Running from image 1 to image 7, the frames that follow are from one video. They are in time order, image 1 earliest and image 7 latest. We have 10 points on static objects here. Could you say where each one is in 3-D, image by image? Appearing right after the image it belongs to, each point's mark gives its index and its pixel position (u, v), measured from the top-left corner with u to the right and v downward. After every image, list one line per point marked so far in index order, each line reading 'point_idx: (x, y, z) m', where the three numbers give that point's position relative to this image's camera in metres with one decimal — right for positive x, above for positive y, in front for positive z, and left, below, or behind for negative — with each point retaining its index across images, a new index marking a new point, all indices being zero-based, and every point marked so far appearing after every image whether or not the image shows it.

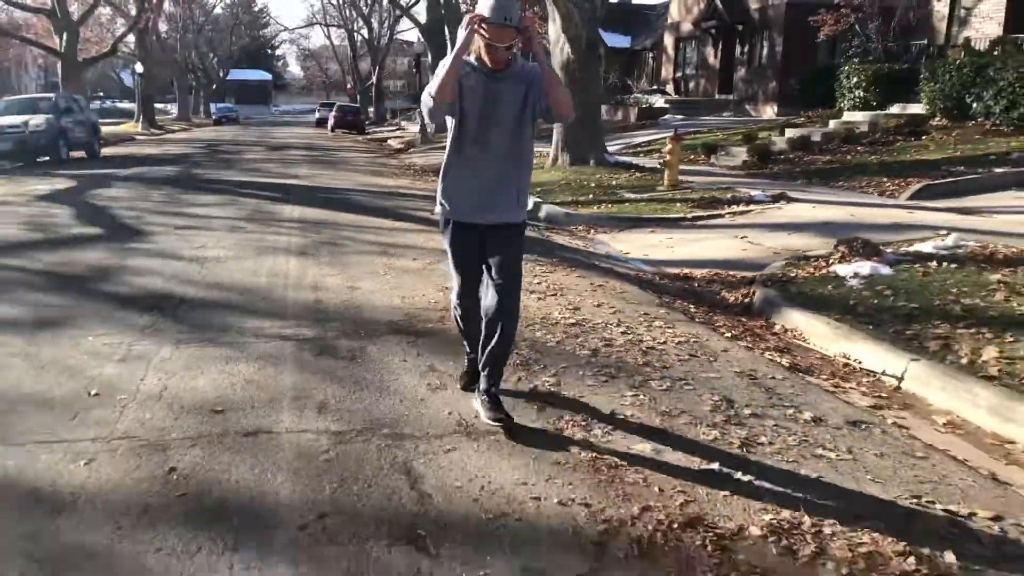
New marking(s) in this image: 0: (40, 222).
0: (-7.0, +1.0, +11.2) m
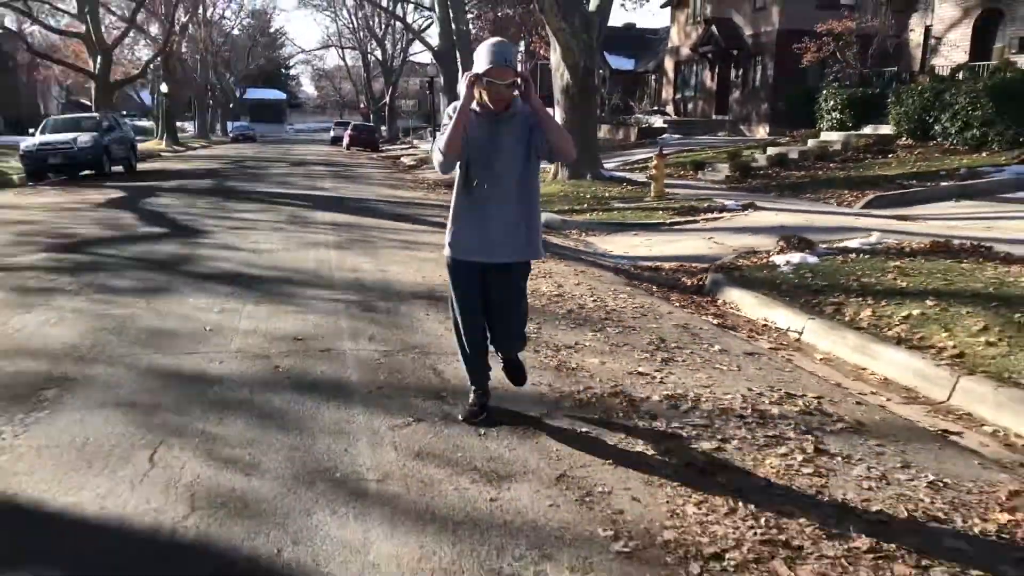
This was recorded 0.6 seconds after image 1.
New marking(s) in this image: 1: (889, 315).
0: (-6.9, +1.1, +13.2) m
1: (+3.5, -0.3, +7.1) m
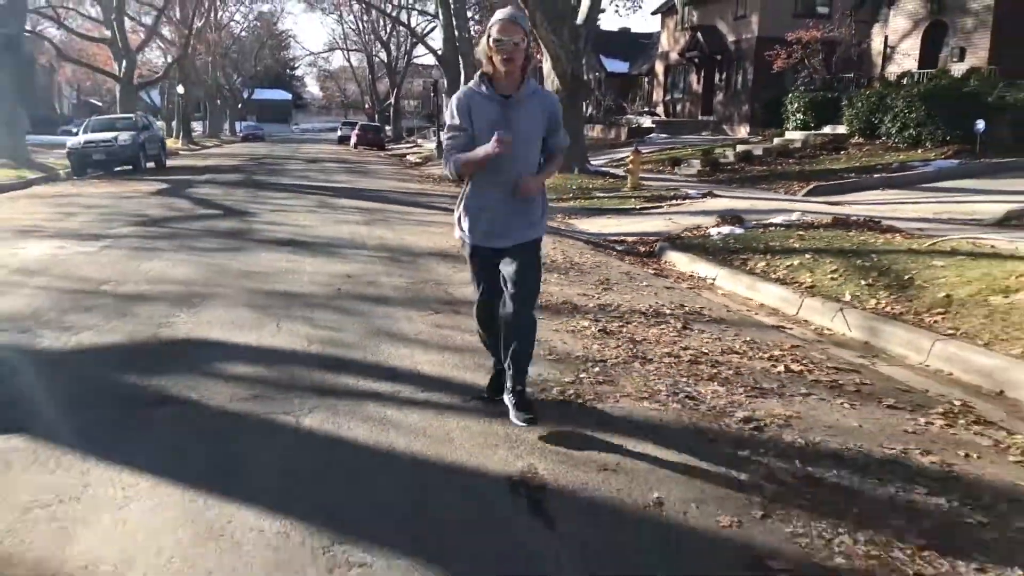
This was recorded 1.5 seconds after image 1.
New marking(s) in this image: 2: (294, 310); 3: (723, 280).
0: (-7.1, +1.7, +15.8) m
1: (+3.4, +0.3, +9.7) m
2: (-2.0, -0.2, +7.2) m
3: (+2.7, +0.1, +9.6) m
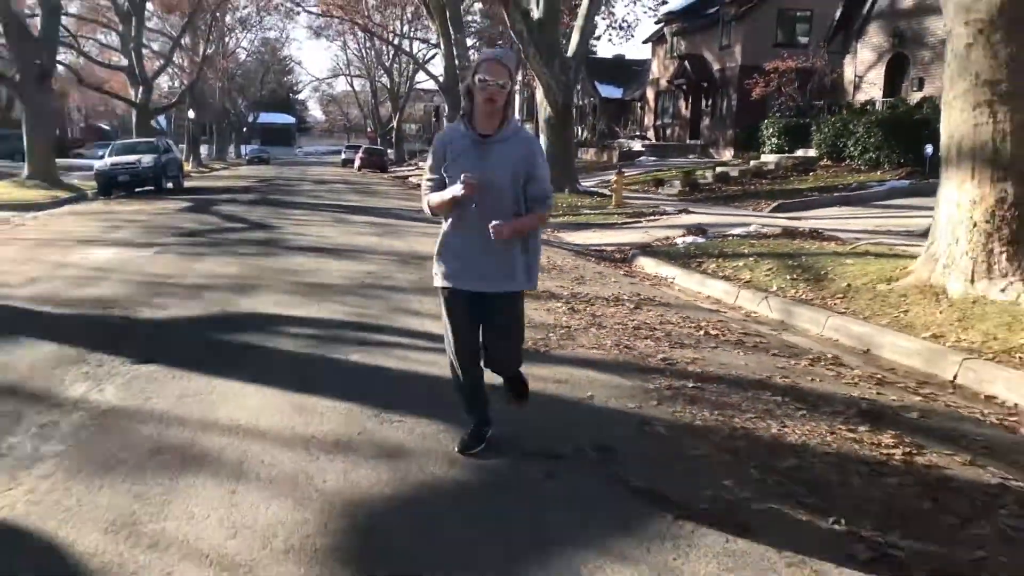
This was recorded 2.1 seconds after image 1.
0: (-7.2, +1.6, +17.7) m
1: (+3.3, +0.3, +11.6) m
2: (-2.2, -0.1, +9.1) m
3: (+2.5, +0.2, +11.5) m
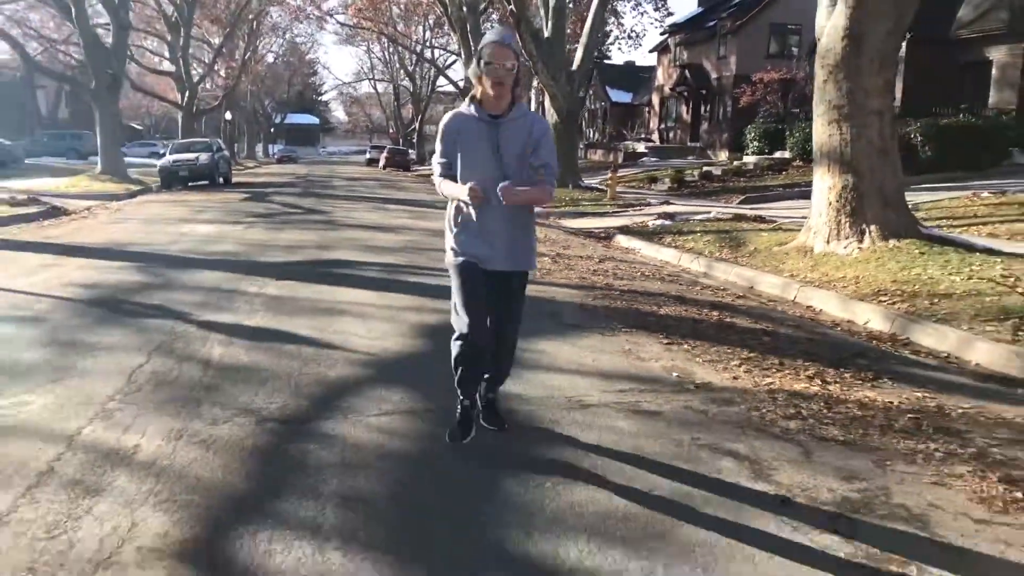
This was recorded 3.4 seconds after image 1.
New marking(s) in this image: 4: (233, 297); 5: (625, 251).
0: (-7.0, +2.3, +21.6) m
1: (+3.4, +1.0, +15.3) m
2: (-2.1, +0.6, +12.8) m
3: (+2.6, +0.8, +15.1) m
4: (-3.1, -0.1, +8.6) m
5: (+2.2, +0.7, +14.9) m
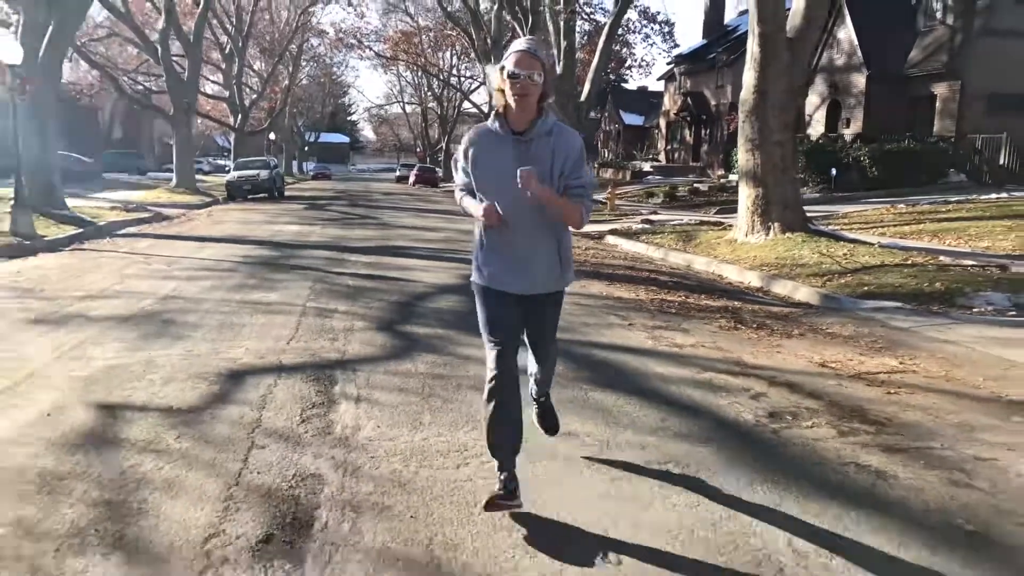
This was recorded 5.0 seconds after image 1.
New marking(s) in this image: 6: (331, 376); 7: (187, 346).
0: (-6.5, +2.6, +26.7) m
1: (+3.7, +1.3, +20.0) m
2: (-1.9, +1.0, +17.7) m
3: (+2.9, +1.1, +19.9) m
4: (-3.0, +0.5, +13.4) m
5: (+2.6, +1.1, +19.7) m
6: (-1.4, -0.7, +6.1) m
7: (-3.0, -0.5, +7.1) m
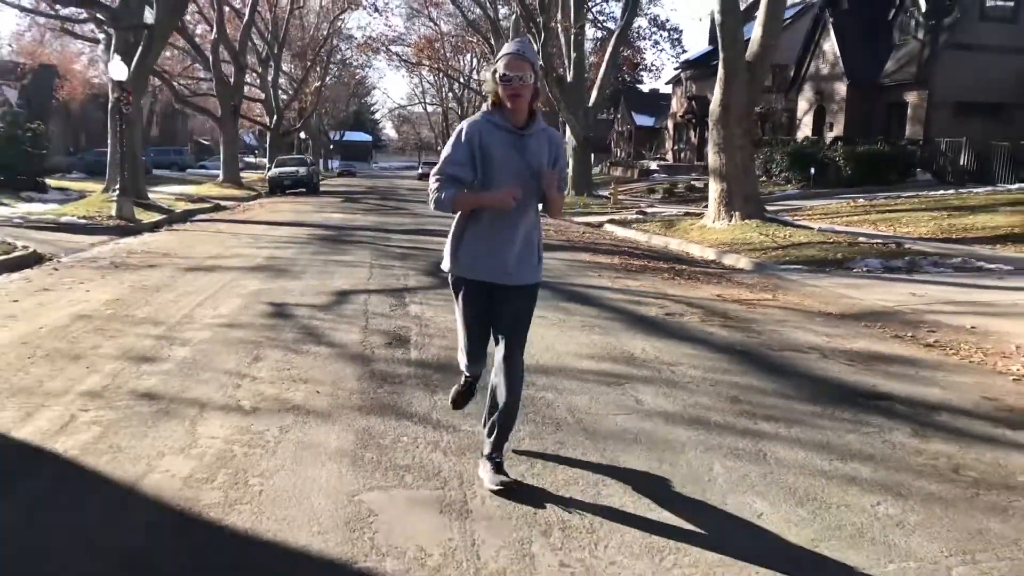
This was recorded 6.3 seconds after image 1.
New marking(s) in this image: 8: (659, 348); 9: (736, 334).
0: (-5.9, +3.3, +30.5) m
1: (+4.0, +1.9, +23.6) m
2: (-1.6, +1.7, +21.4) m
3: (+3.3, +1.8, +23.5) m
4: (-2.8, +1.1, +17.2) m
5: (+2.9, +1.7, +23.3) m
6: (-1.4, -0.1, +9.8) m
7: (-3.0, +0.1, +10.8) m
8: (+1.4, -0.6, +7.2) m
9: (+2.3, -0.5, +8.0) m
